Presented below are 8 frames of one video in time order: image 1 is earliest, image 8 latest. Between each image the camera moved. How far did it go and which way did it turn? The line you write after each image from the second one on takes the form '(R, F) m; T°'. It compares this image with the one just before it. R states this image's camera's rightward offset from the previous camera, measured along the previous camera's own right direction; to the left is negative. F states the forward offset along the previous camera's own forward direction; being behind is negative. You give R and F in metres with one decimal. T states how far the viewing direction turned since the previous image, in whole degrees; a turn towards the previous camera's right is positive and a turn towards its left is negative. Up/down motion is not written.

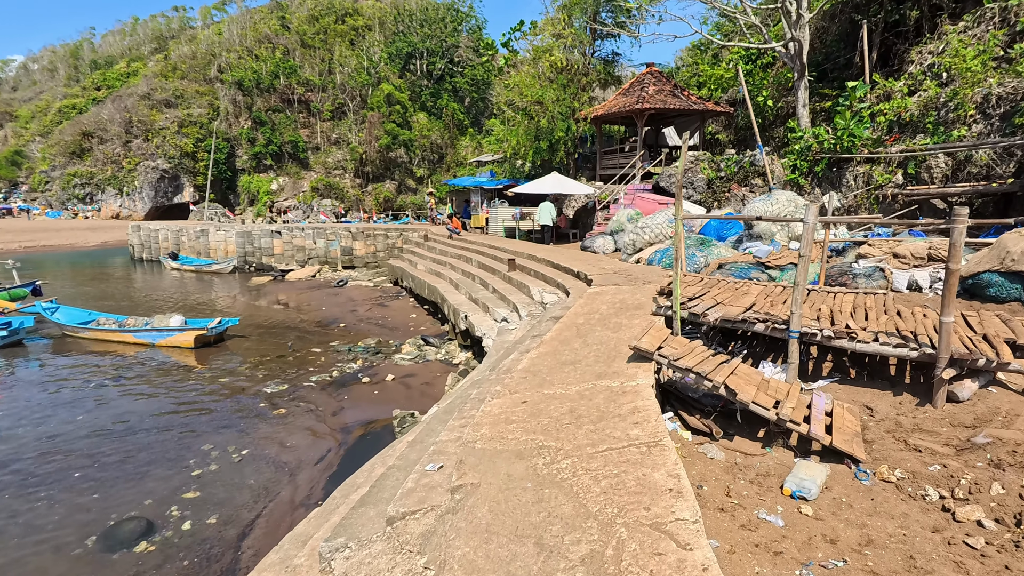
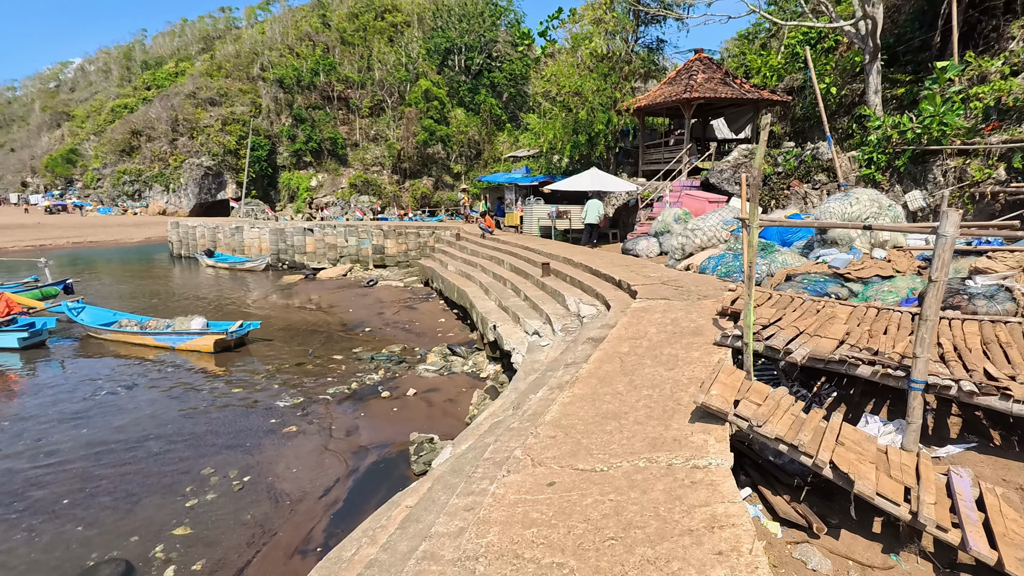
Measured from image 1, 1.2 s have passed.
(+0.1, +0.9) m; -4°
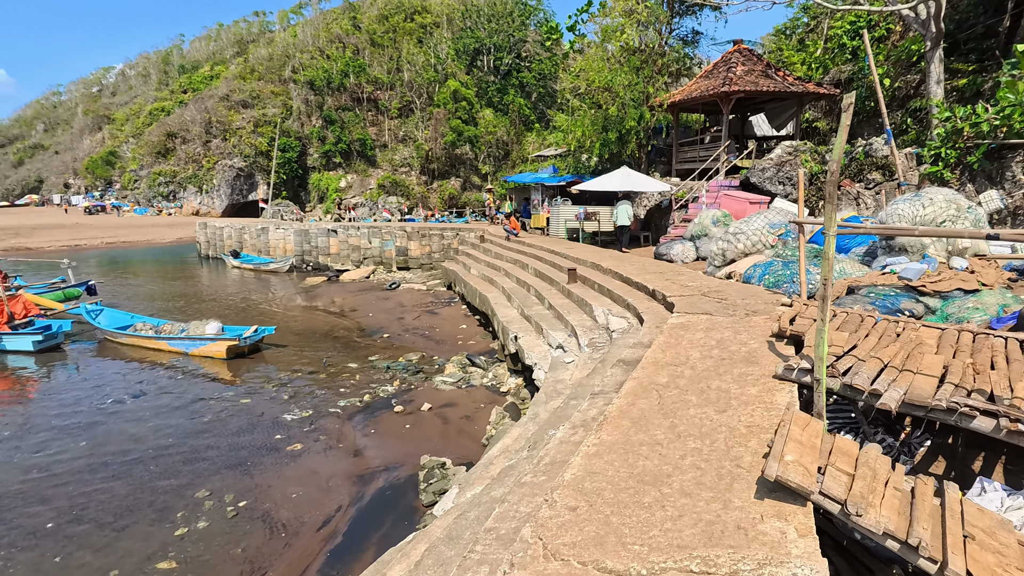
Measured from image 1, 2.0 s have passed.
(+0.1, +0.7) m; -3°
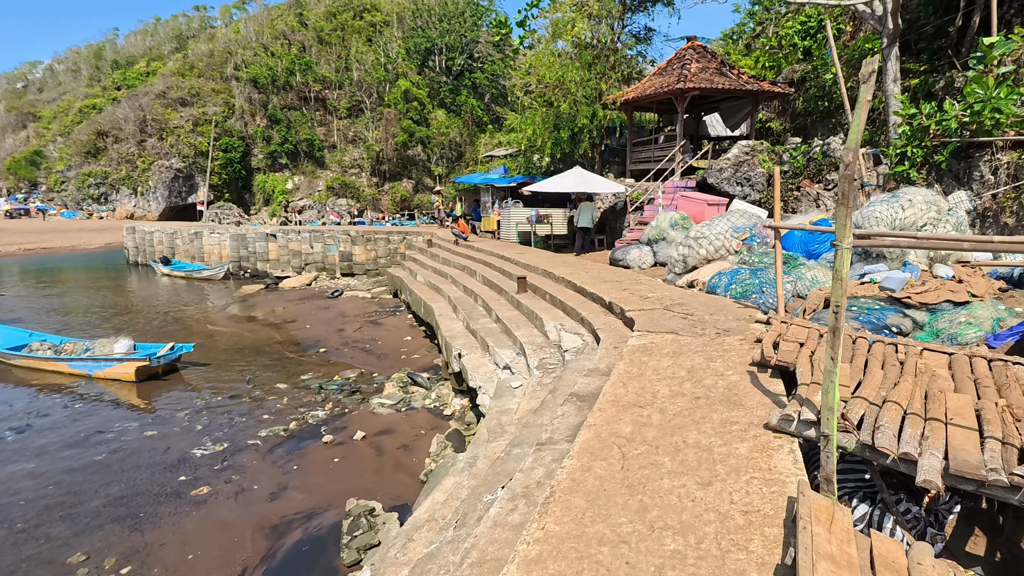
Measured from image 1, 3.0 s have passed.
(+0.2, +0.8) m; +4°
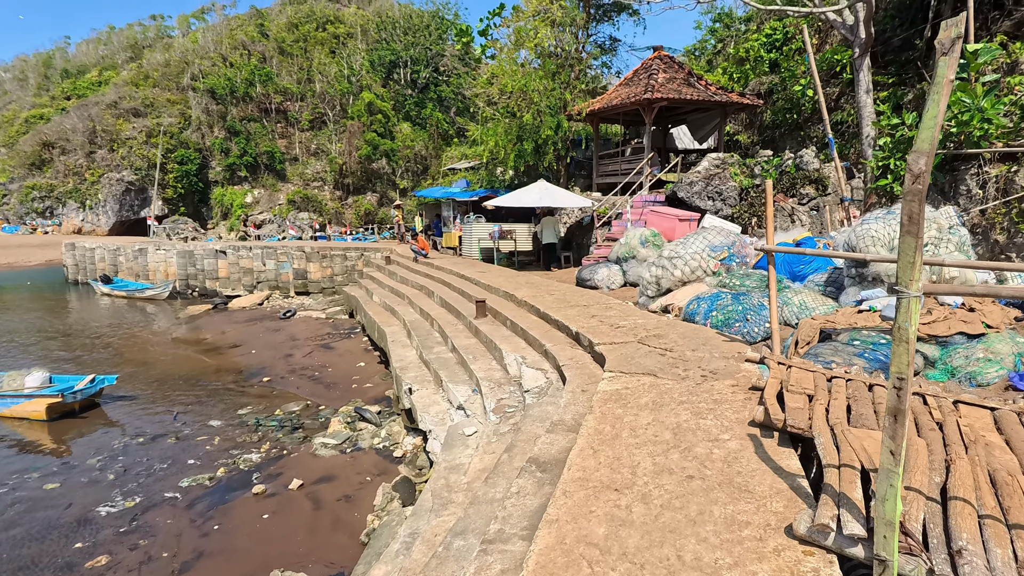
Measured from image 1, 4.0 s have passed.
(+0.1, +0.7) m; +3°
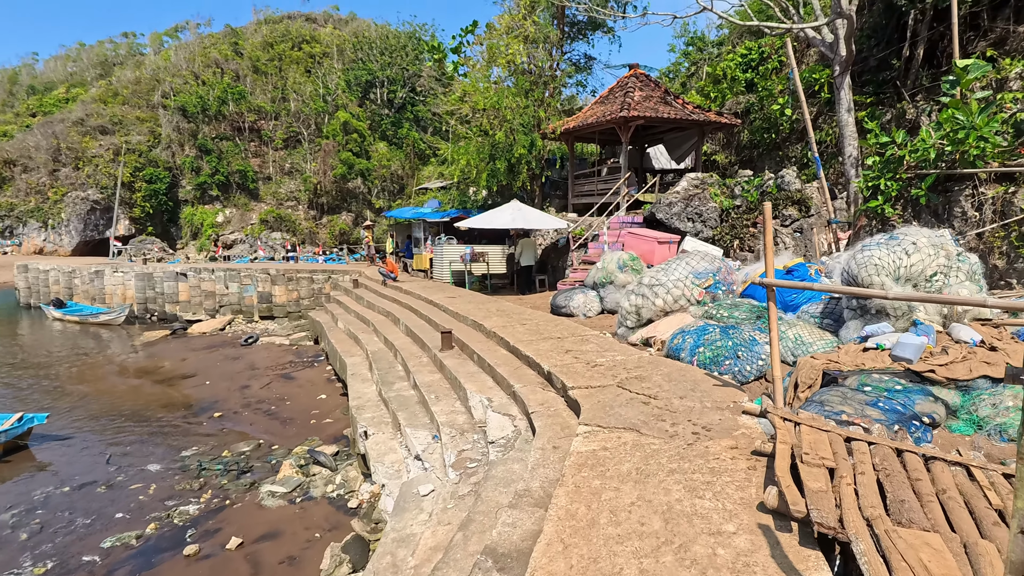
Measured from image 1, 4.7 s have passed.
(+0.1, +0.6) m; +2°
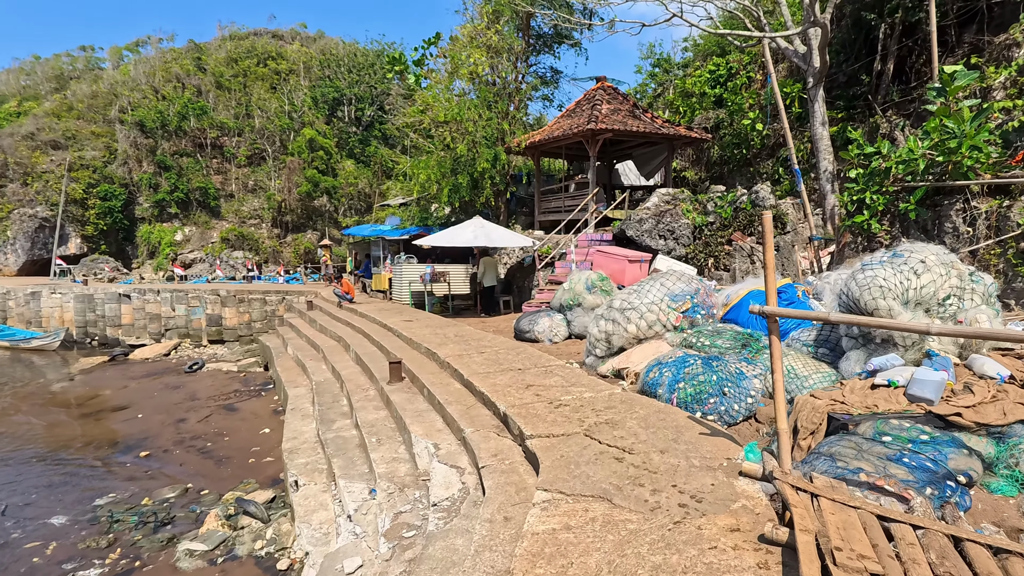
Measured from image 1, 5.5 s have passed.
(+0.1, +0.7) m; +3°
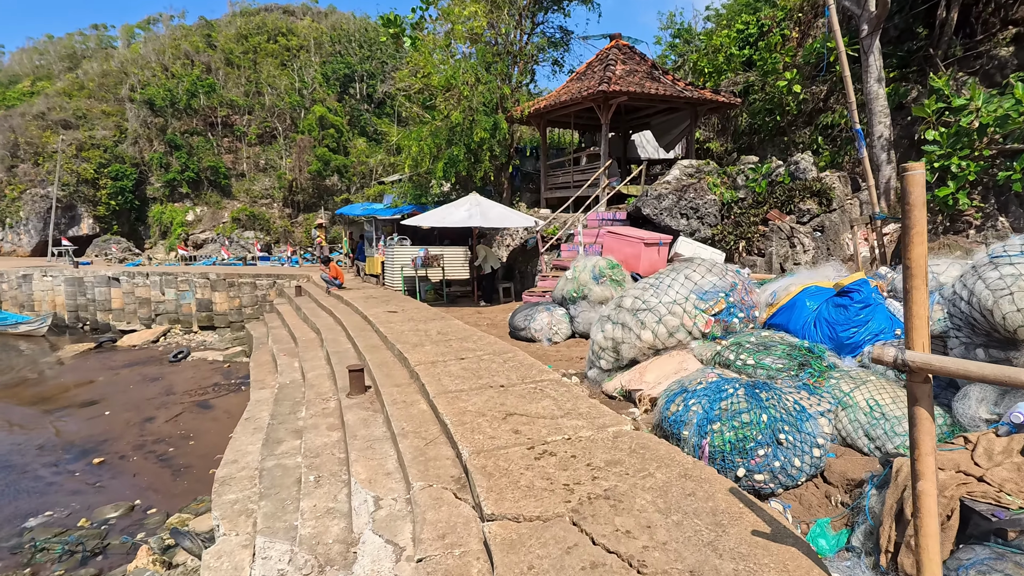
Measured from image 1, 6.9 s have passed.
(+0.3, +1.2) m; -2°
